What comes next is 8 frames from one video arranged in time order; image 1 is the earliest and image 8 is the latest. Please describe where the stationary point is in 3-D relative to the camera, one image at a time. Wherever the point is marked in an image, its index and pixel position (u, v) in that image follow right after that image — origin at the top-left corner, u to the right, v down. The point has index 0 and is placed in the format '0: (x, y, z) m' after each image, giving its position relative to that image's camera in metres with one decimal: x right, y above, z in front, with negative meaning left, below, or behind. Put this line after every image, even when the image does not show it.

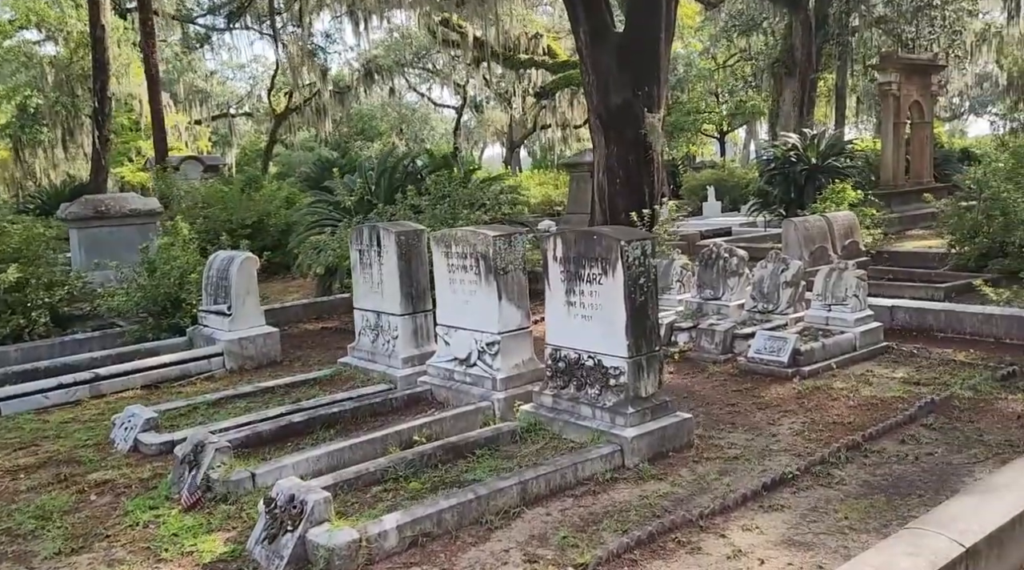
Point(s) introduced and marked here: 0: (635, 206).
0: (+1.8, +1.2, +12.4) m
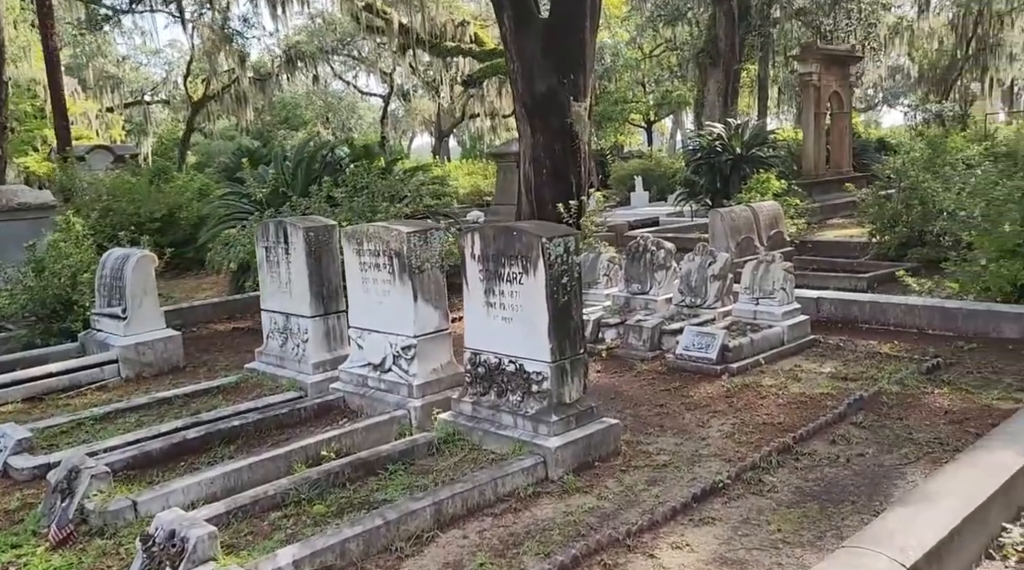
0: (+0.7, +1.3, +12.1) m
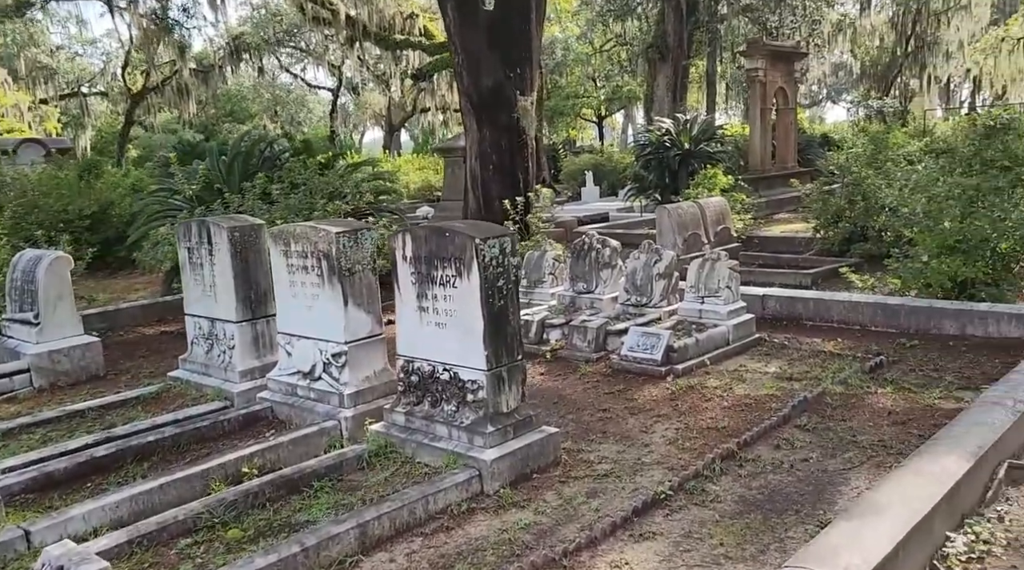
0: (0.0, +1.3, +11.9) m
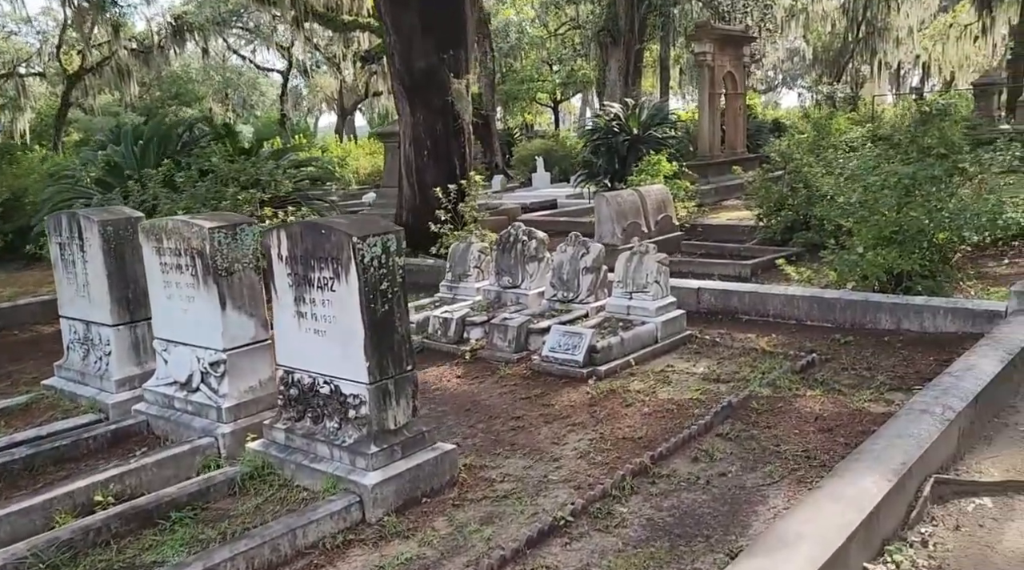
0: (-0.9, +1.4, +11.4) m
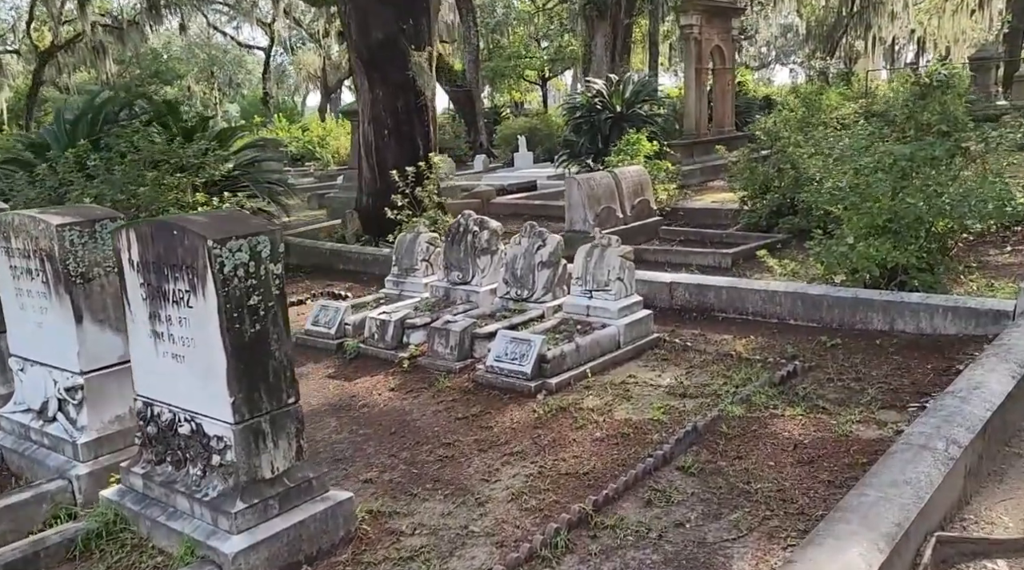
0: (-1.3, +1.5, +10.6) m
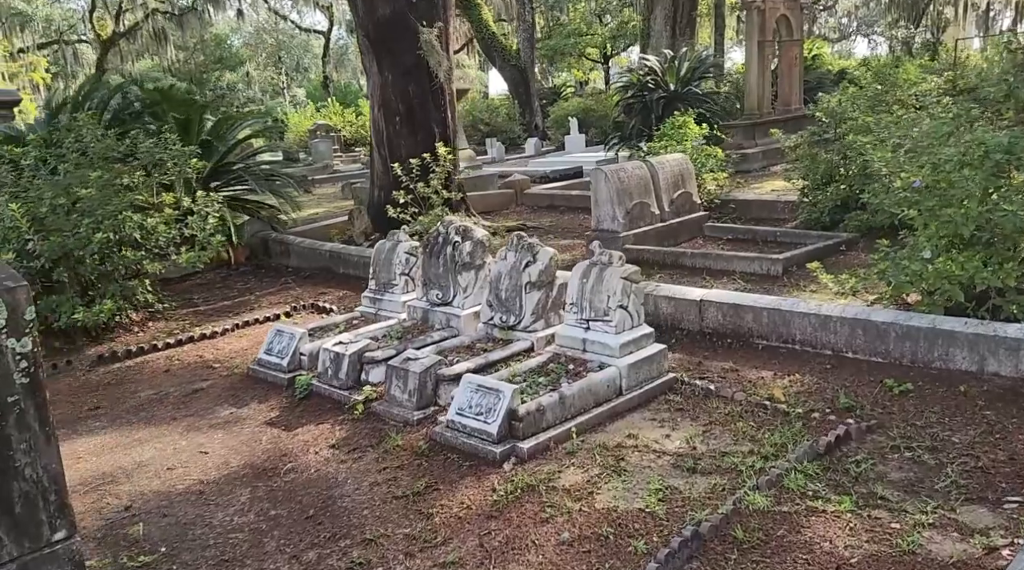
0: (-1.0, +1.5, +9.5) m
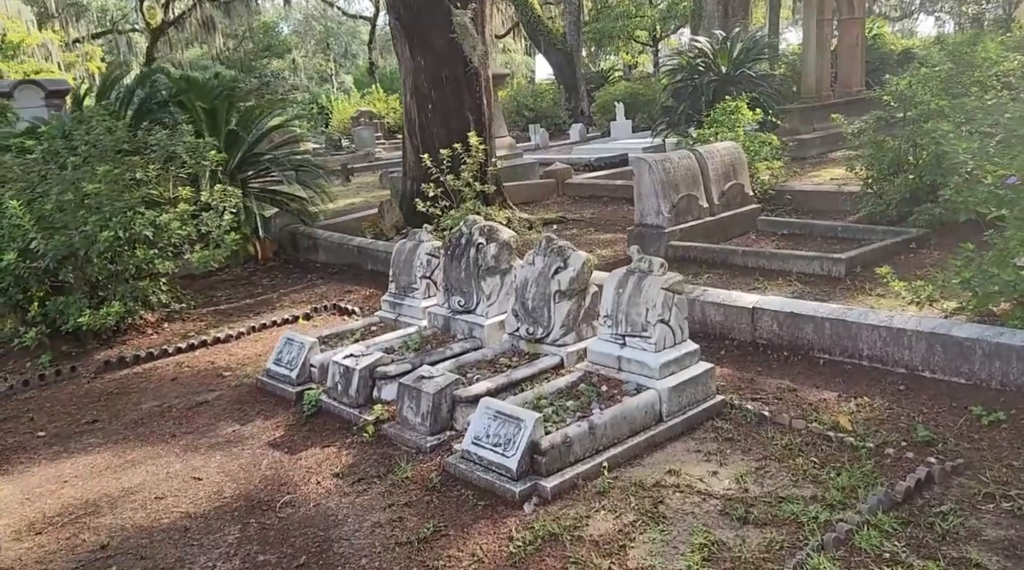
0: (-0.6, +1.5, +9.0) m
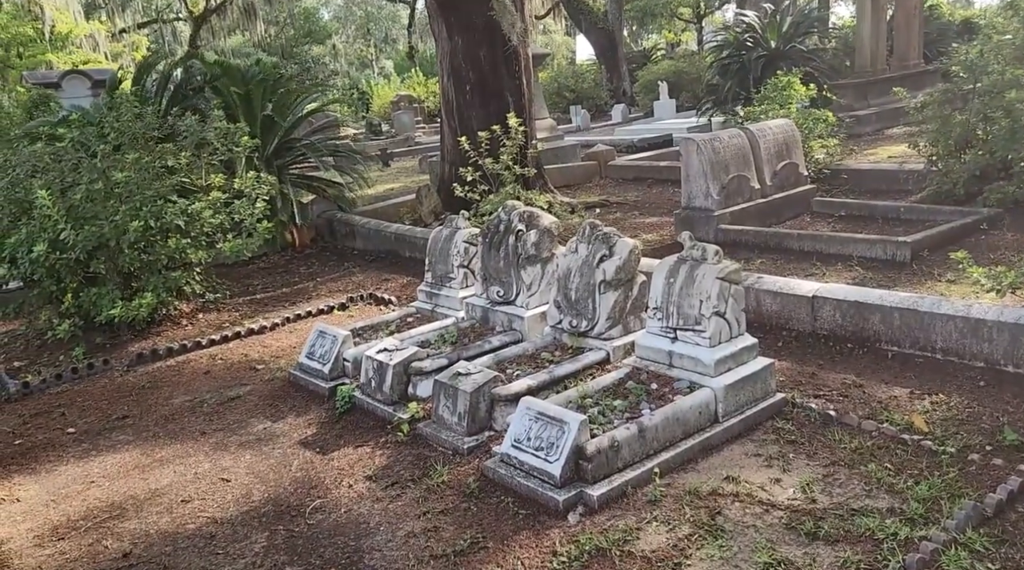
0: (-0.2, +1.6, +8.7) m
